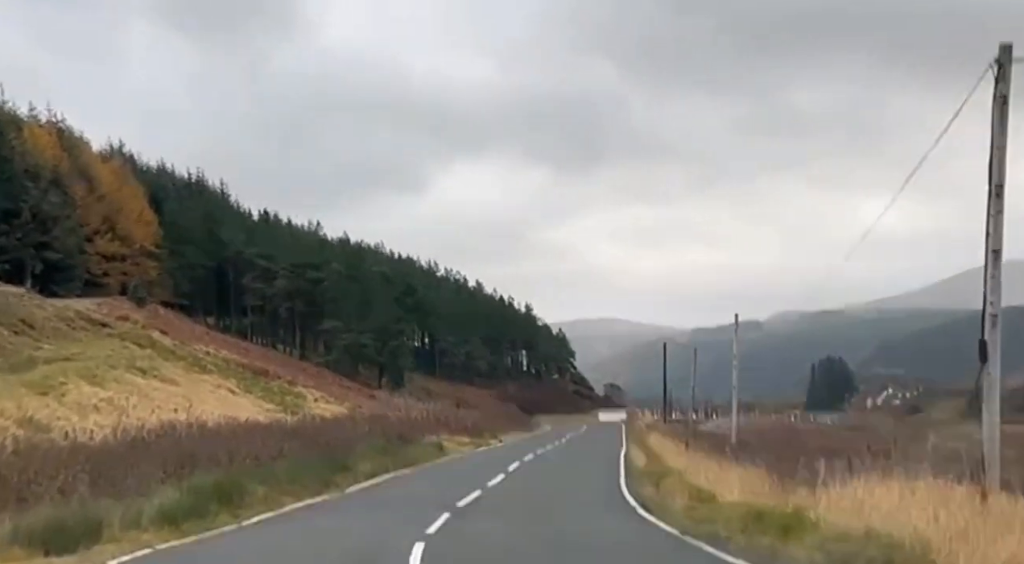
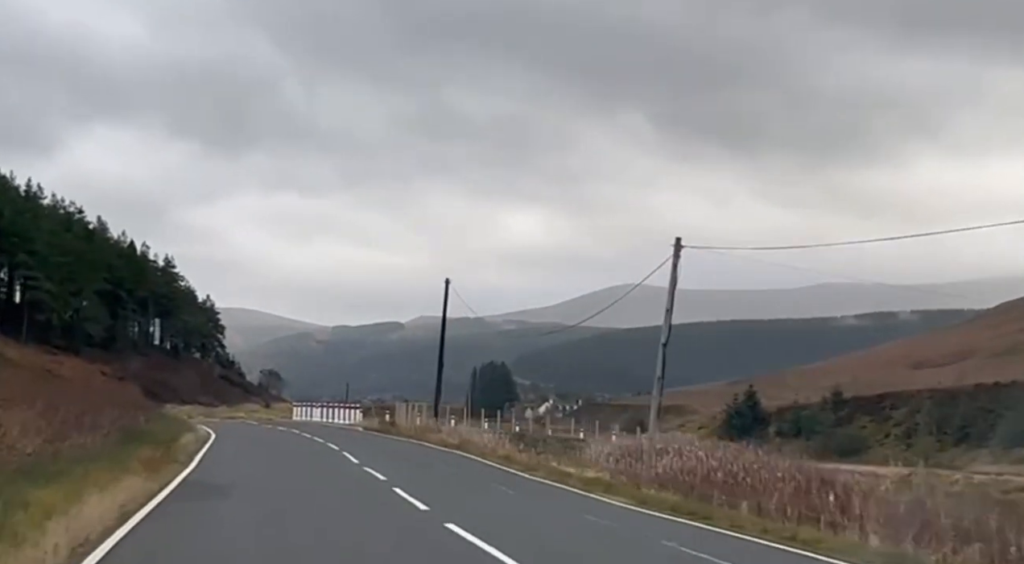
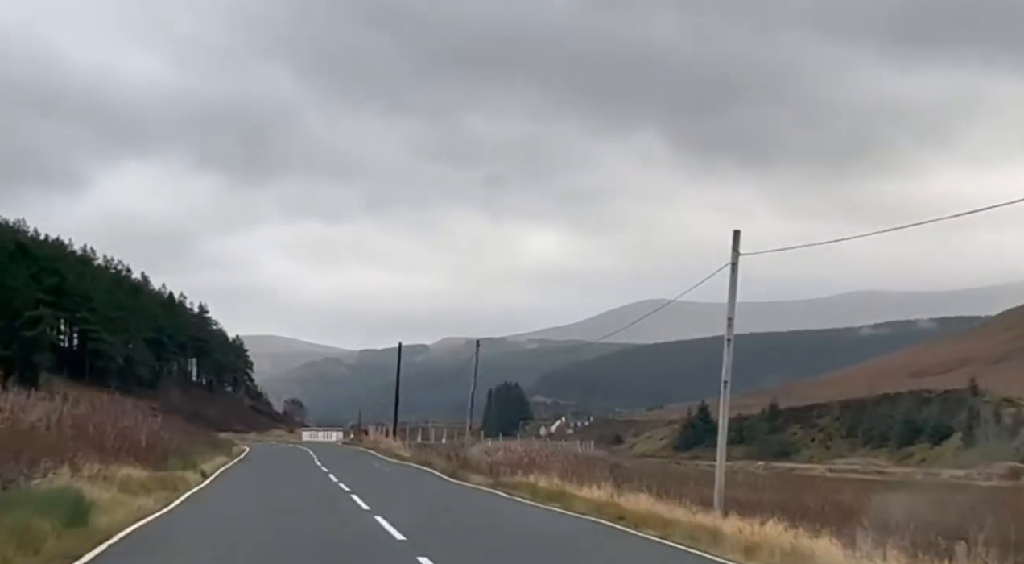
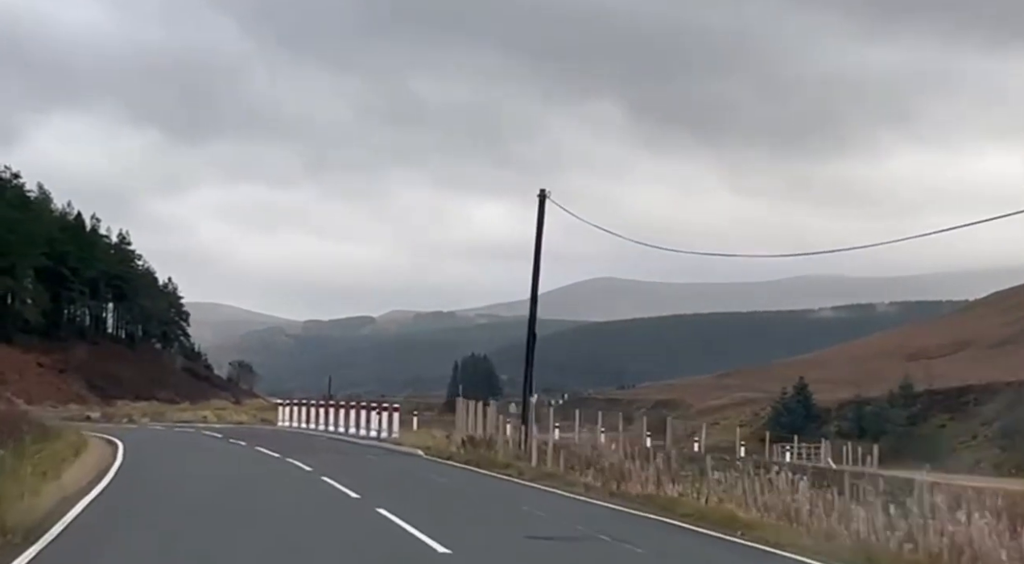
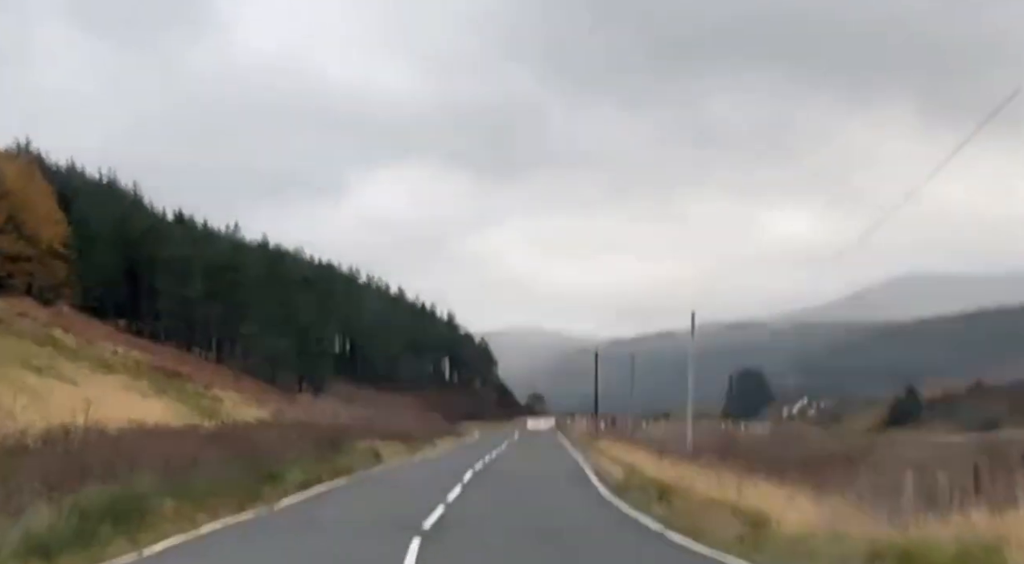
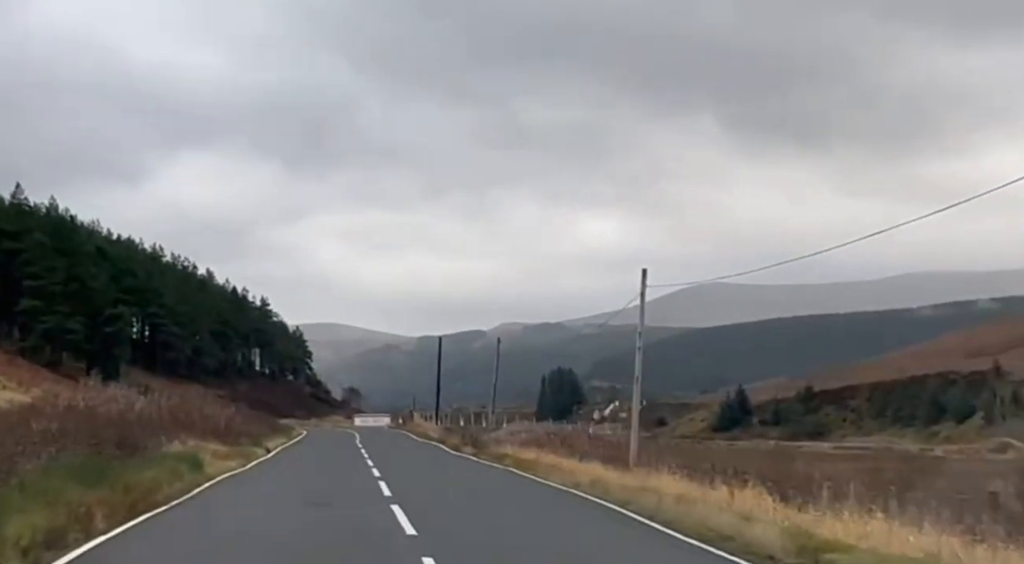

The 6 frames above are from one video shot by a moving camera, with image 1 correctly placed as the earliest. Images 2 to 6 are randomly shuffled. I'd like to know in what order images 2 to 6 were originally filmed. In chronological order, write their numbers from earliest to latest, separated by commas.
5, 6, 3, 2, 4
